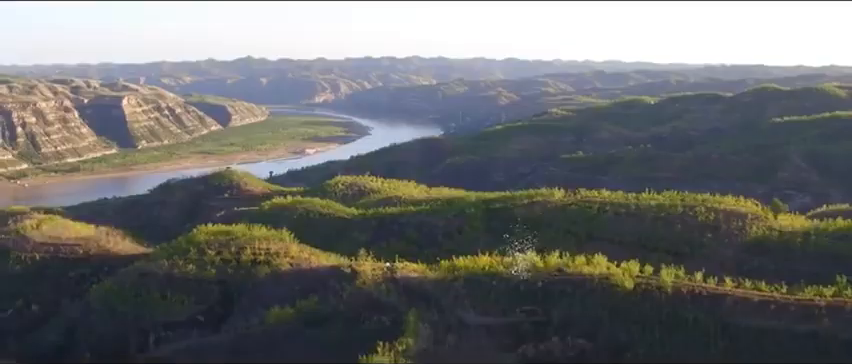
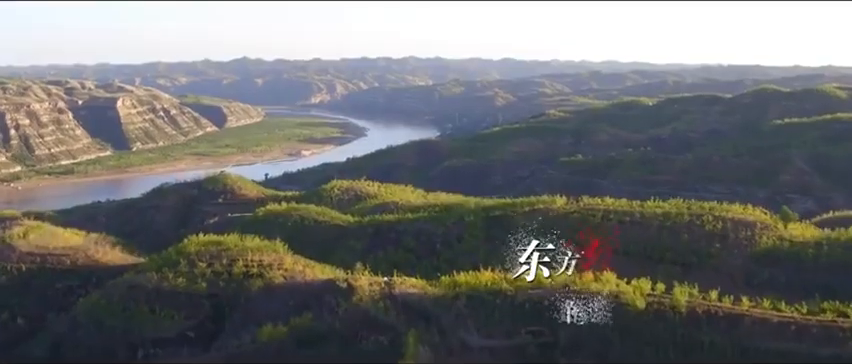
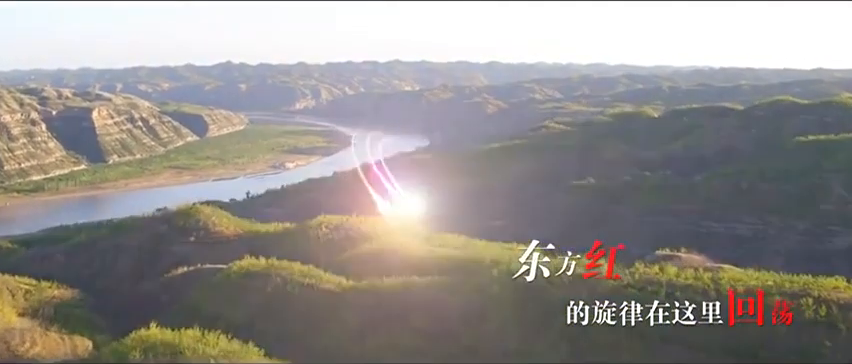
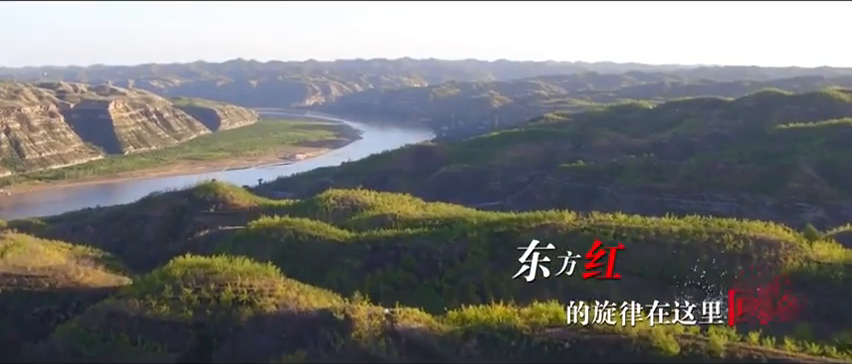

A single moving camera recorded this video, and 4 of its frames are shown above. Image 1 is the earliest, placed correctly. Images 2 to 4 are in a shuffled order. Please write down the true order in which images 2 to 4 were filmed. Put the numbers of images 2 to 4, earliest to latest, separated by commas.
2, 4, 3
